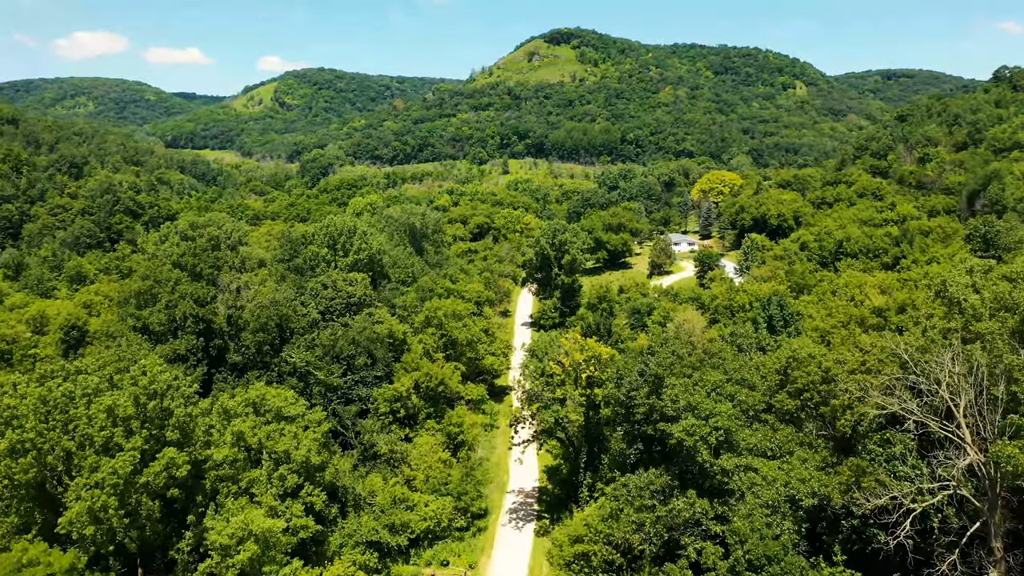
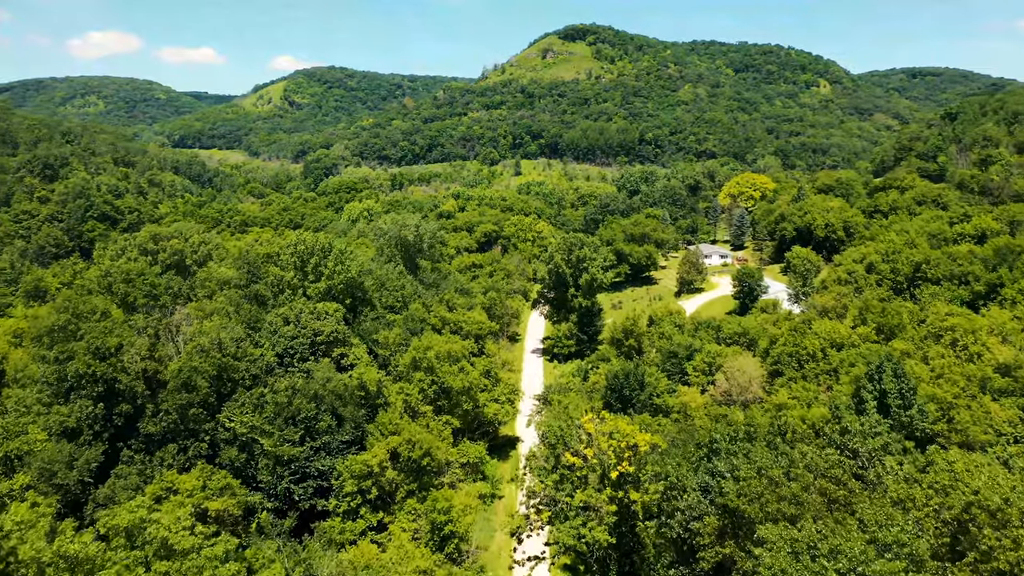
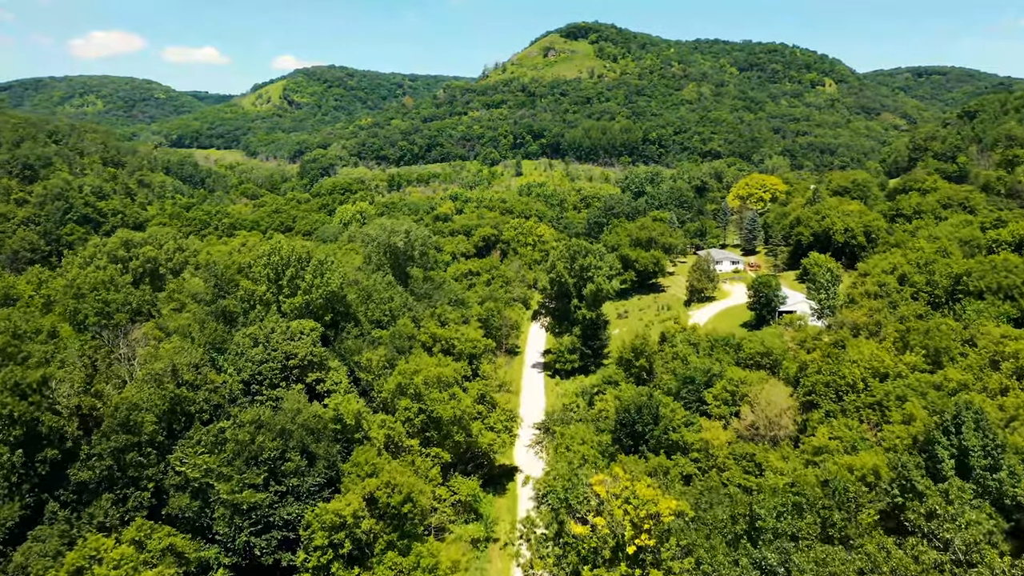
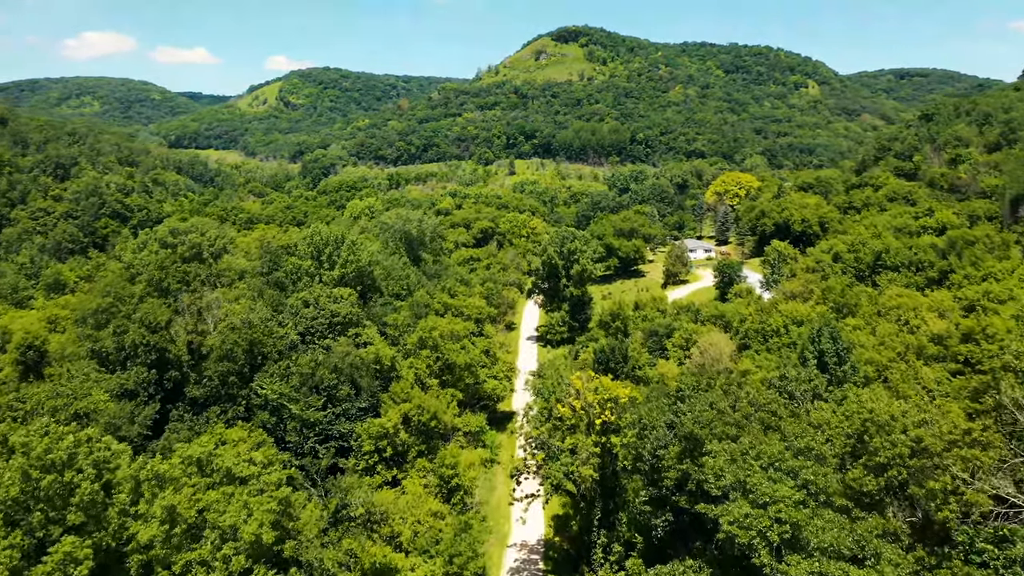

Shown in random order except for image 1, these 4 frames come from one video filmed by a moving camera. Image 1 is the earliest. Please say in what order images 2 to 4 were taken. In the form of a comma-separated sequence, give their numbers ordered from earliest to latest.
4, 2, 3
